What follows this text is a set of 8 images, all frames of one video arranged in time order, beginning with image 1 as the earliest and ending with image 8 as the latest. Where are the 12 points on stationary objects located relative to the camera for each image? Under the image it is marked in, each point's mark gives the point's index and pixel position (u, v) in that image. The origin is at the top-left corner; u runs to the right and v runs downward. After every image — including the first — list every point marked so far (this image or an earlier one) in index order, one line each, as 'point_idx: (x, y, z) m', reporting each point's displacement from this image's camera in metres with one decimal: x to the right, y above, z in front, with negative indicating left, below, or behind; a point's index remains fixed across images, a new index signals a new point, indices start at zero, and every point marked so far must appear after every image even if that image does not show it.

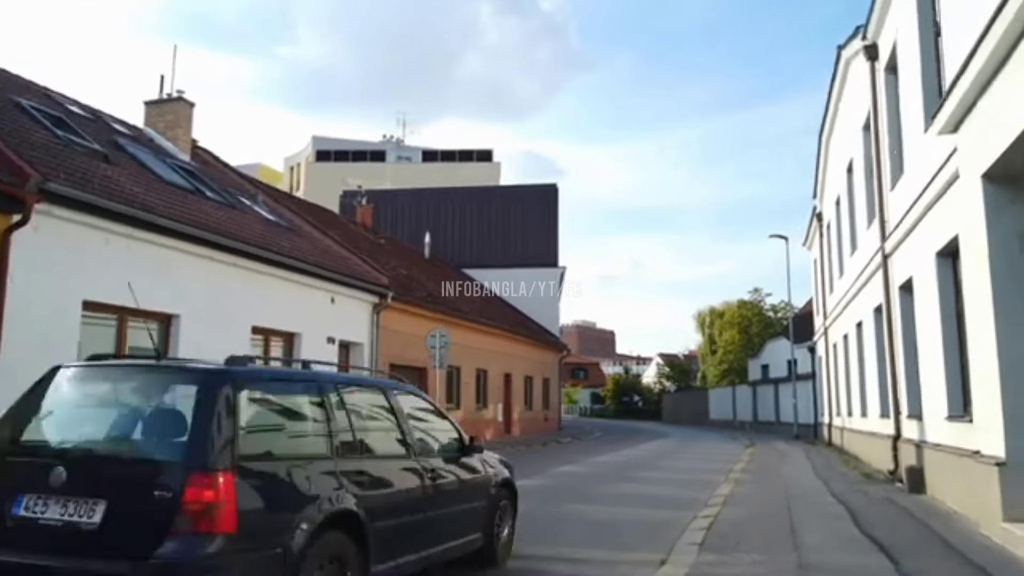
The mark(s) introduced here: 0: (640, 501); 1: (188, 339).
0: (+1.8, -3.1, +13.2) m
1: (-5.4, -0.8, +15.3) m
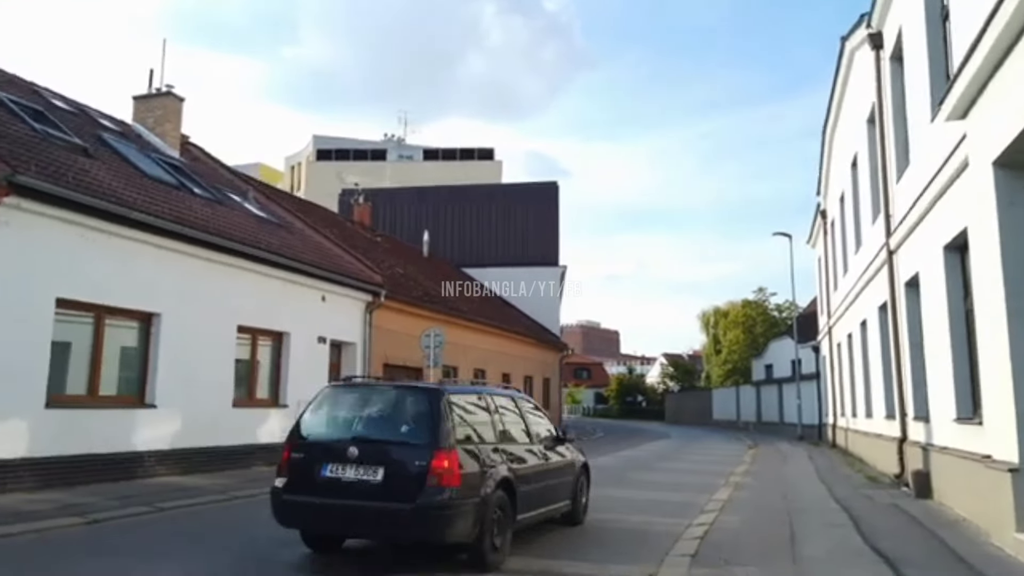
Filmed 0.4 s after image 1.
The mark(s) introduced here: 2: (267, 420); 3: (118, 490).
0: (+1.7, -3.0, +12.7) m
1: (-5.6, -0.8, +14.8) m
2: (-4.7, -2.5, +17.6) m
3: (-5.5, -2.8, +12.8) m
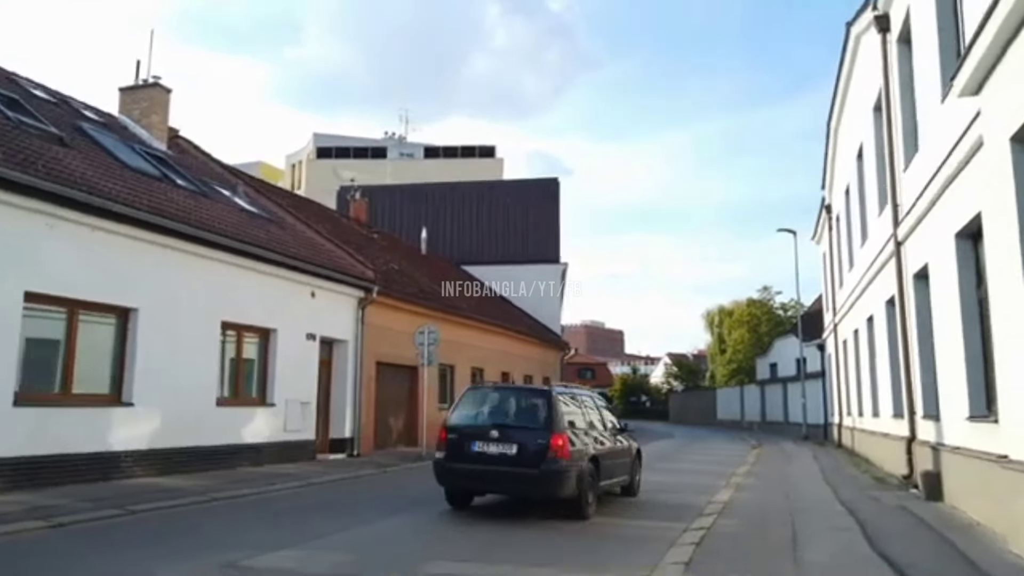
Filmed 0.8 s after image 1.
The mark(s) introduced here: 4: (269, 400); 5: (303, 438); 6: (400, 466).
0: (+1.5, -2.9, +12.1) m
1: (-5.7, -0.7, +14.3) m
2: (-4.8, -2.4, +17.0) m
3: (-5.6, -2.7, +12.2) m
4: (-4.7, -2.1, +17.6) m
5: (-4.2, -3.0, +18.5) m
6: (-2.4, -3.7, +19.1) m
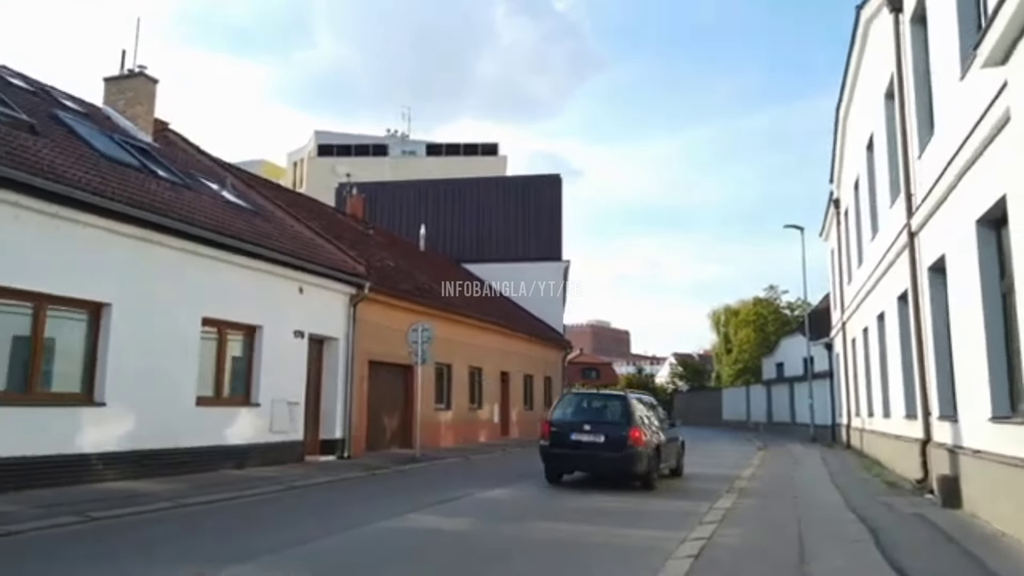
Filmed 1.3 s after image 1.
0: (+1.4, -2.8, +11.4) m
1: (-5.8, -0.6, +13.6) m
2: (-4.9, -2.3, +16.3) m
3: (-5.8, -2.6, +11.5) m
4: (-4.8, -2.1, +16.9) m
5: (-4.3, -3.0, +17.8) m
6: (-2.5, -3.6, +18.4) m
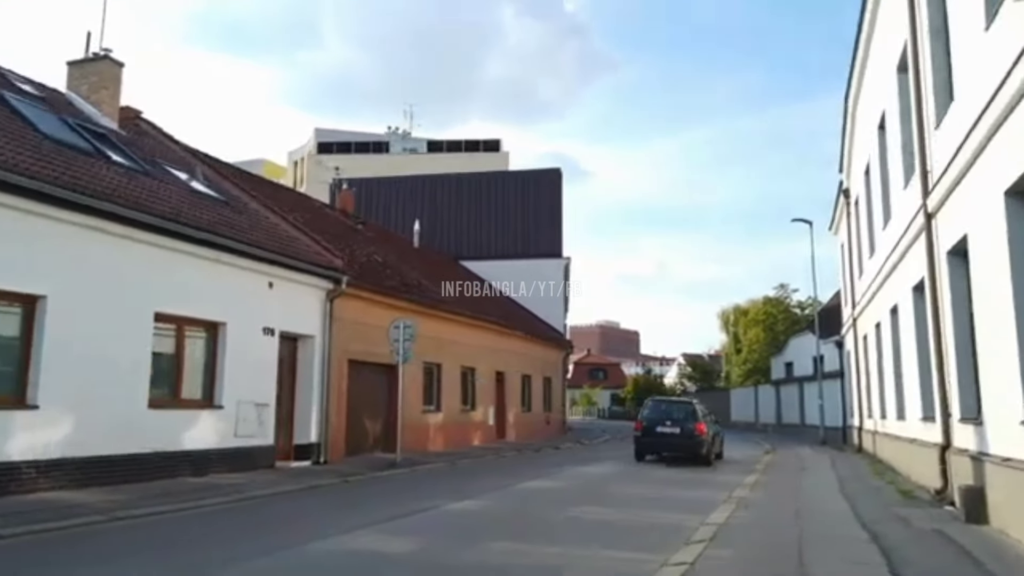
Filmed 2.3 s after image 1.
0: (+1.0, -2.7, +10.1) m
1: (-6.2, -0.5, +12.5) m
2: (-5.2, -2.2, +15.1) m
3: (-6.1, -2.5, +10.4) m
4: (-5.1, -1.9, +15.7) m
5: (-4.6, -2.8, +16.6) m
6: (-2.7, -3.5, +17.2) m
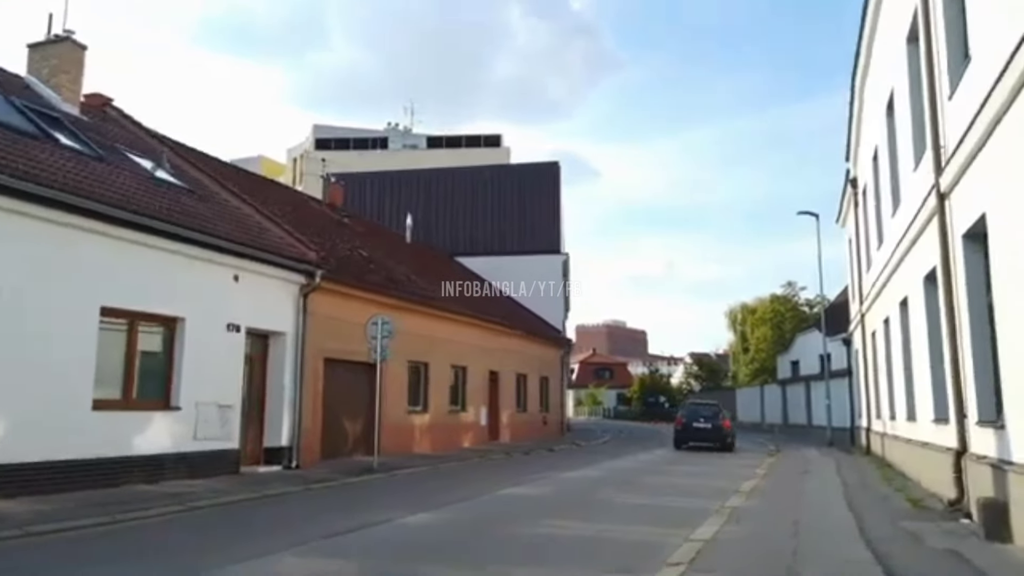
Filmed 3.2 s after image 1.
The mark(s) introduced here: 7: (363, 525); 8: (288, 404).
0: (+0.7, -2.6, +9.0) m
1: (-6.5, -0.4, +11.4) m
2: (-5.6, -2.1, +14.1) m
3: (-6.5, -2.4, +9.3) m
4: (-5.4, -1.8, +14.6) m
5: (-4.9, -2.7, +15.5) m
6: (-3.1, -3.4, +16.1) m
7: (-1.8, -2.8, +10.9) m
8: (-4.3, -2.2, +17.6) m
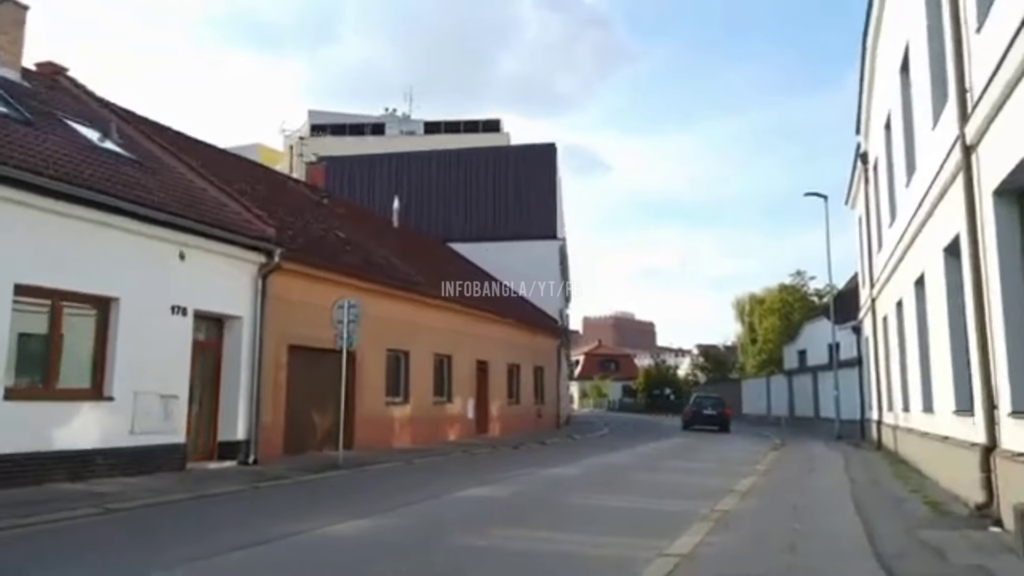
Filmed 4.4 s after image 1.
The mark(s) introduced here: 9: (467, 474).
0: (+0.2, -2.3, +7.5) m
1: (-7.0, -0.1, +10.0) m
2: (-6.0, -1.8, +12.6) m
3: (-7.0, -2.1, +7.9) m
4: (-5.9, -1.5, +13.2) m
5: (-5.4, -2.4, +14.1) m
6: (-3.5, -3.0, +14.7) m
7: (-2.2, -2.5, +9.4) m
8: (-4.7, -1.9, +16.1) m
9: (-0.7, -3.1, +15.3) m
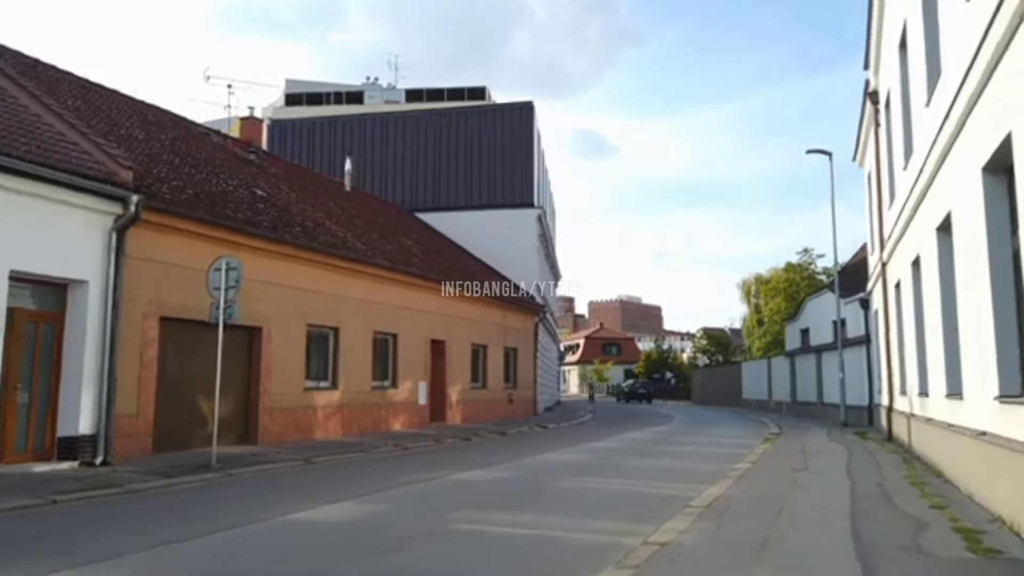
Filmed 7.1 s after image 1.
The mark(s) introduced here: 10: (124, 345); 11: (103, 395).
0: (-1.1, -1.8, +4.2) m
1: (-8.3, +0.4, +6.7) m
2: (-7.2, -1.2, +9.4) m
3: (-8.3, -1.7, +4.7) m
4: (-7.1, -0.9, +10.0) m
5: (-6.6, -1.8, +10.9) m
6: (-4.7, -2.5, +11.4) m
7: (-3.5, -2.0, +6.2) m
8: (-5.9, -1.3, +12.9) m
9: (-1.9, -2.5, +12.0) m
10: (-5.7, -0.8, +13.4) m
11: (-5.8, -1.5, +13.0) m
